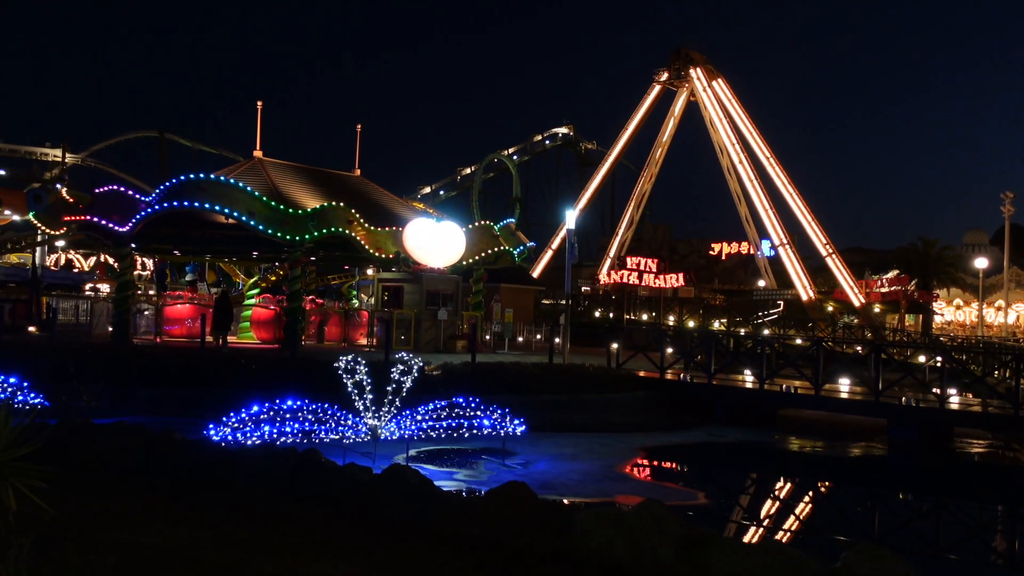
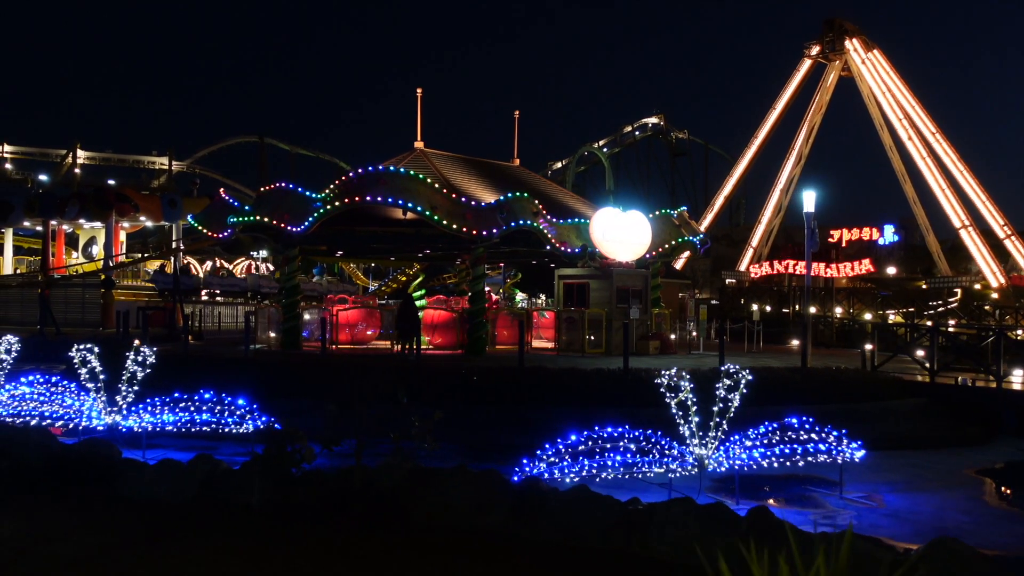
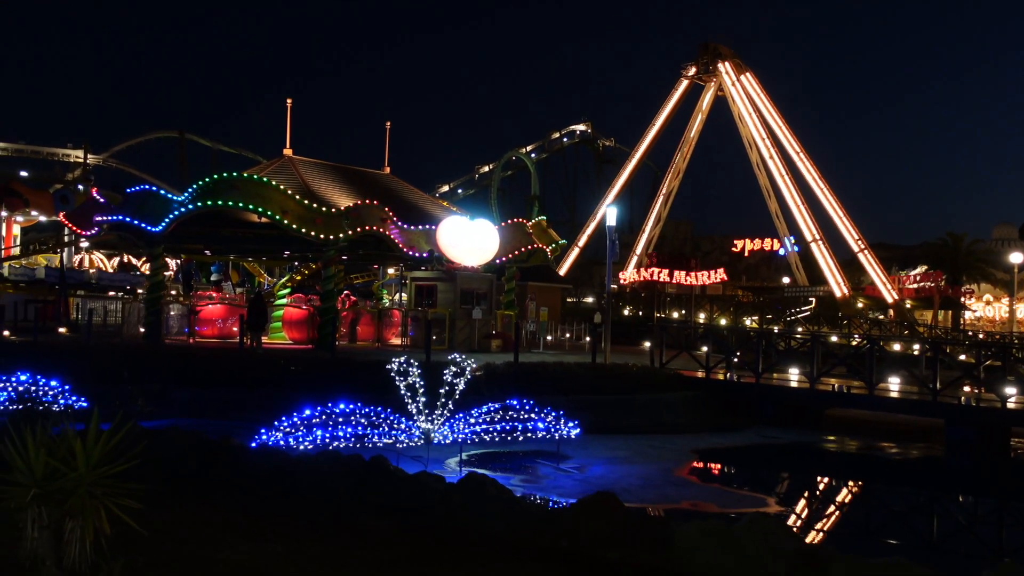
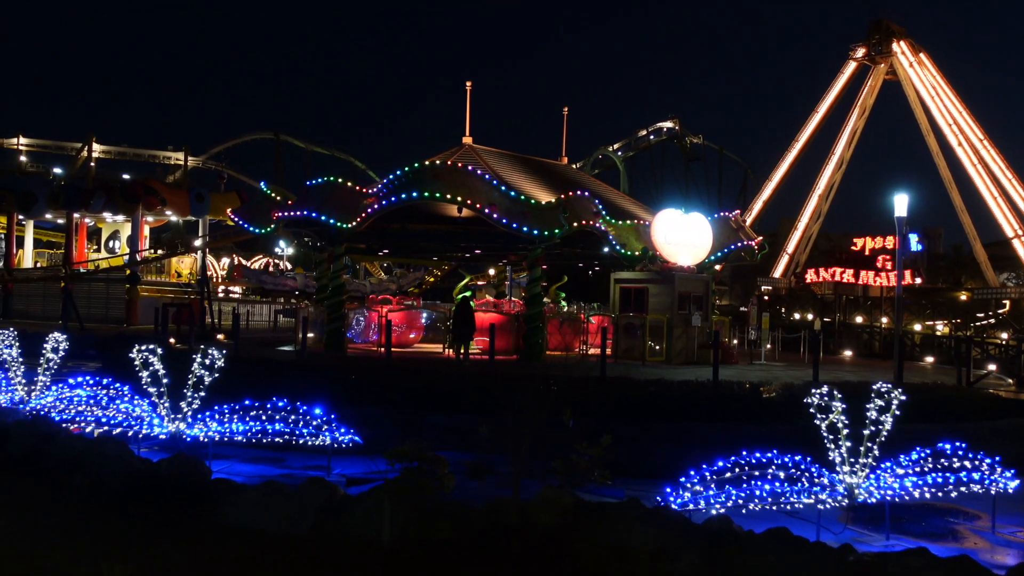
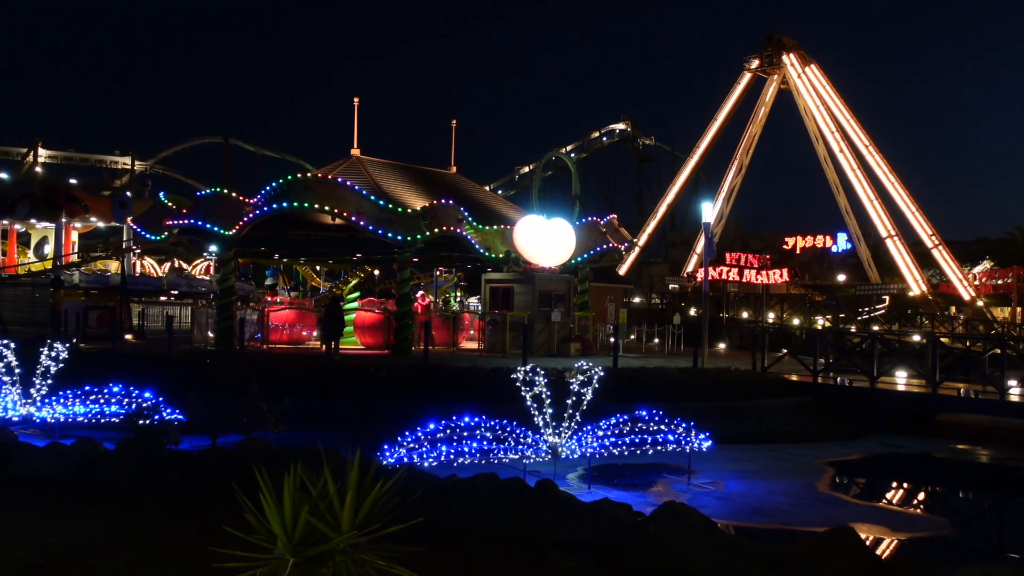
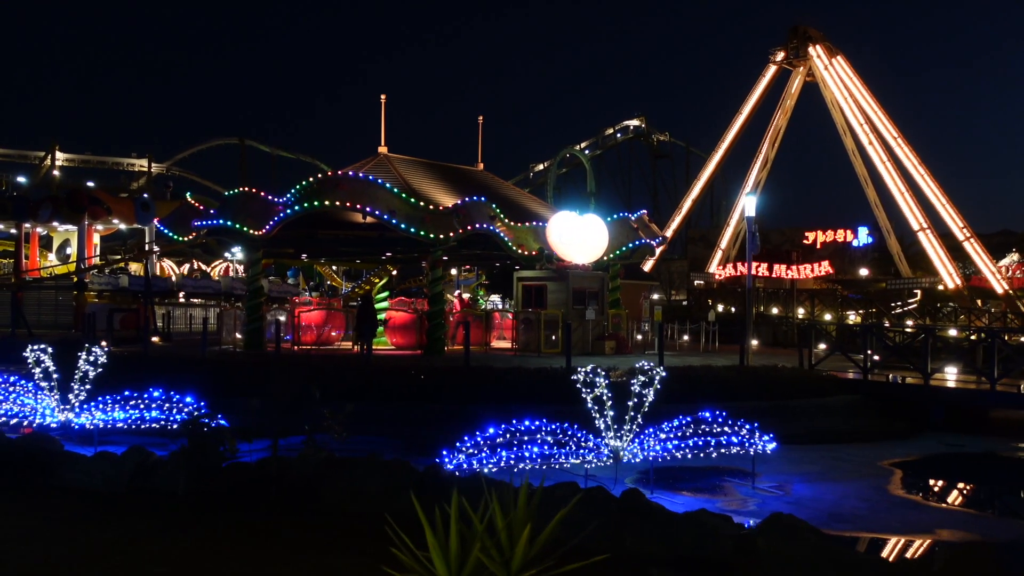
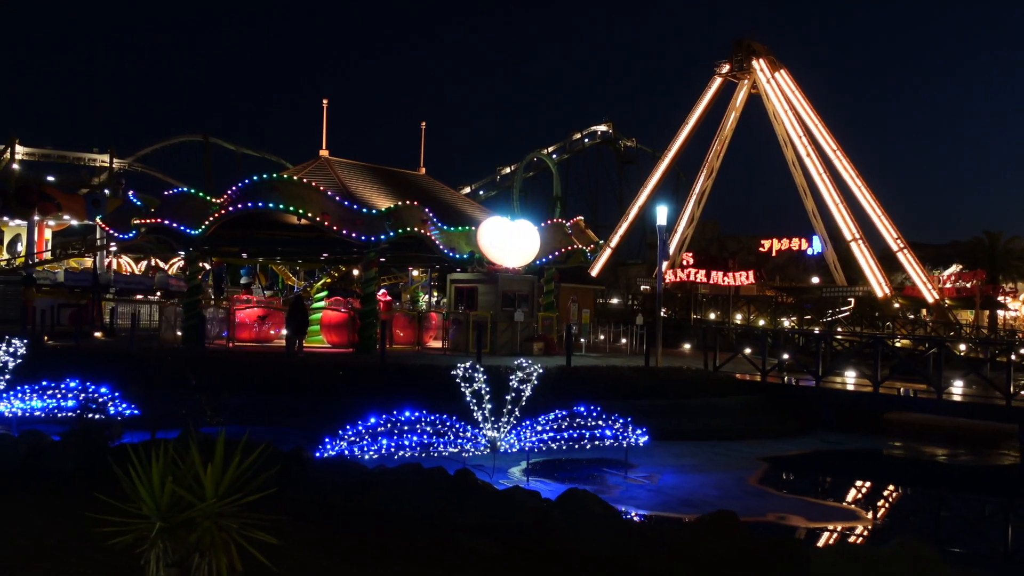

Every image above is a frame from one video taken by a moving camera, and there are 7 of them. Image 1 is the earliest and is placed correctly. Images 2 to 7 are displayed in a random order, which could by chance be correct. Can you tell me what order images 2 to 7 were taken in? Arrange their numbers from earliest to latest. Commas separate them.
3, 7, 5, 6, 2, 4
